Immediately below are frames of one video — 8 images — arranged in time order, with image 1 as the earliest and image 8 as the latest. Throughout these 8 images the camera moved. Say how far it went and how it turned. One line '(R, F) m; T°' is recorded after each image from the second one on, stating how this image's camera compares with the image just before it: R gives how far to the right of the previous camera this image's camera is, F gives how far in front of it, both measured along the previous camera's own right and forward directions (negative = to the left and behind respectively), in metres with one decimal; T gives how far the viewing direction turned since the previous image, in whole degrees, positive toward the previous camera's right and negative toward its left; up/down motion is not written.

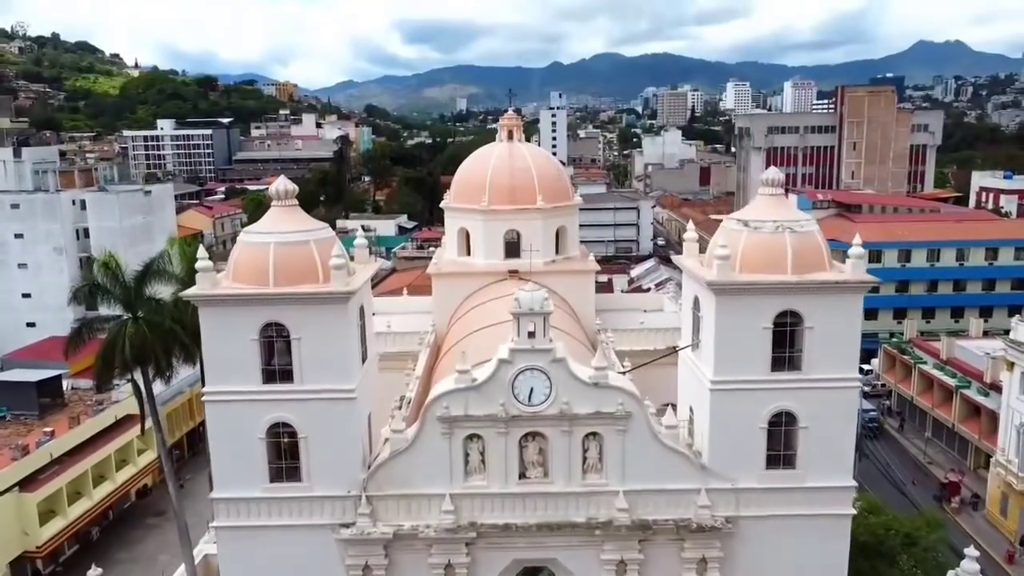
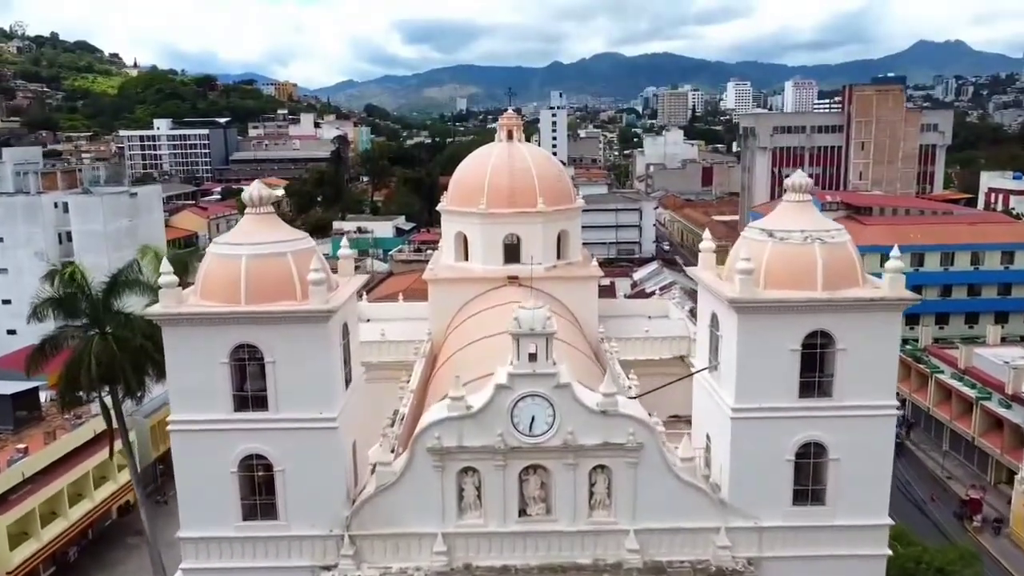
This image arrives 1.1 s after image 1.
(0.0, +1.1) m; 0°
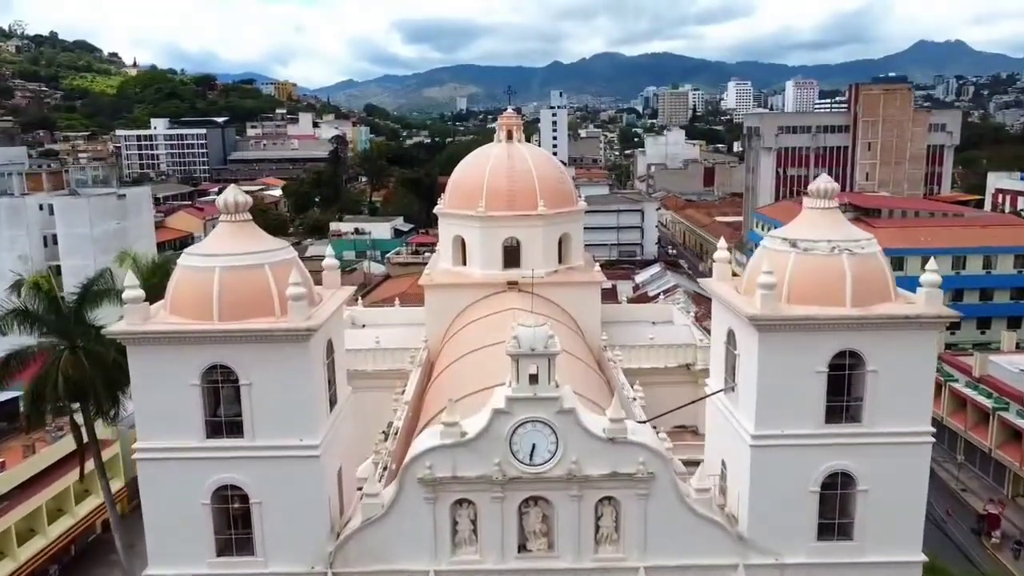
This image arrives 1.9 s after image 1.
(0.0, +0.9) m; 0°
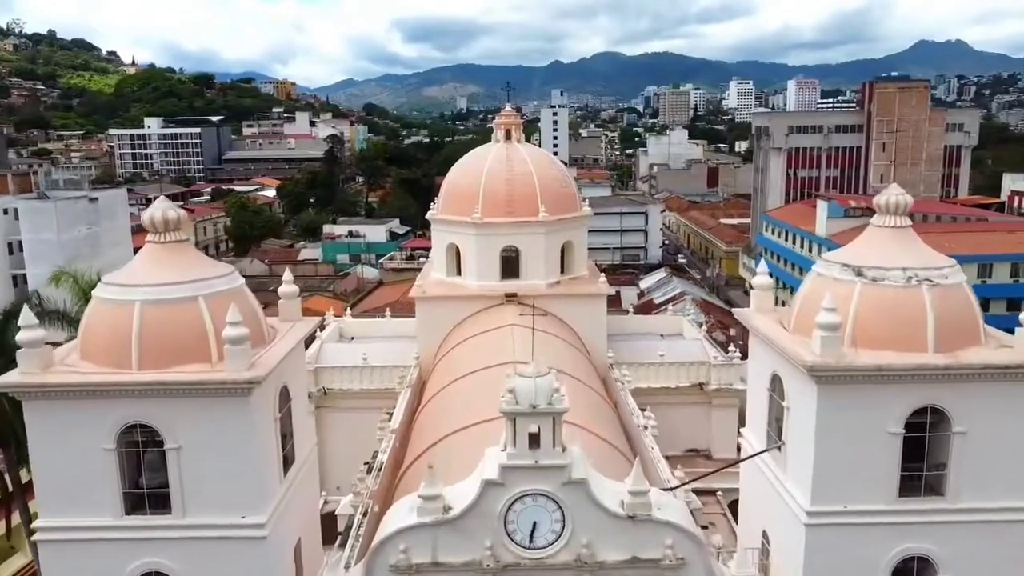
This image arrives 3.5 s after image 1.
(0.0, +1.8) m; 0°
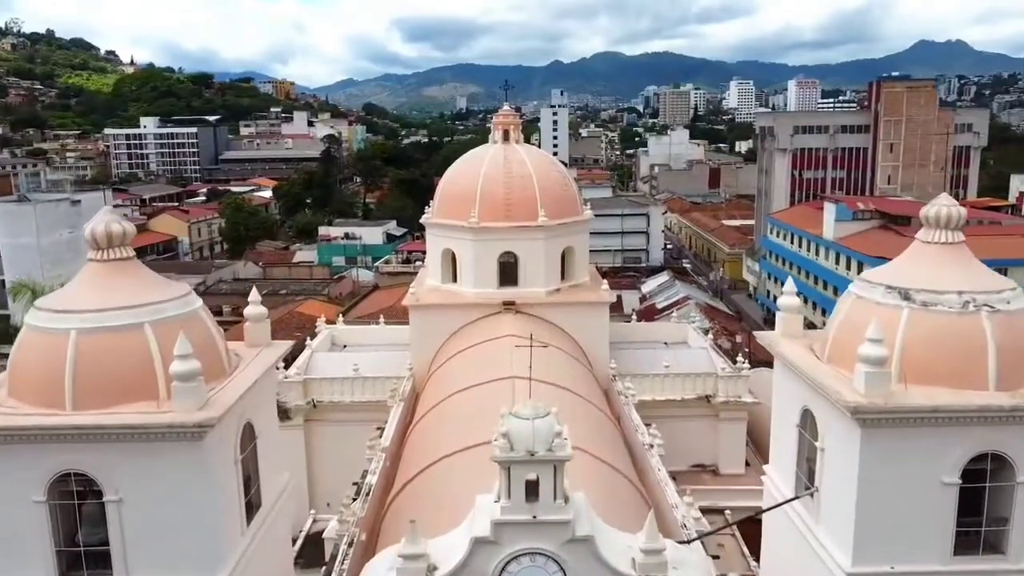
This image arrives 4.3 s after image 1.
(0.0, +1.0) m; 0°
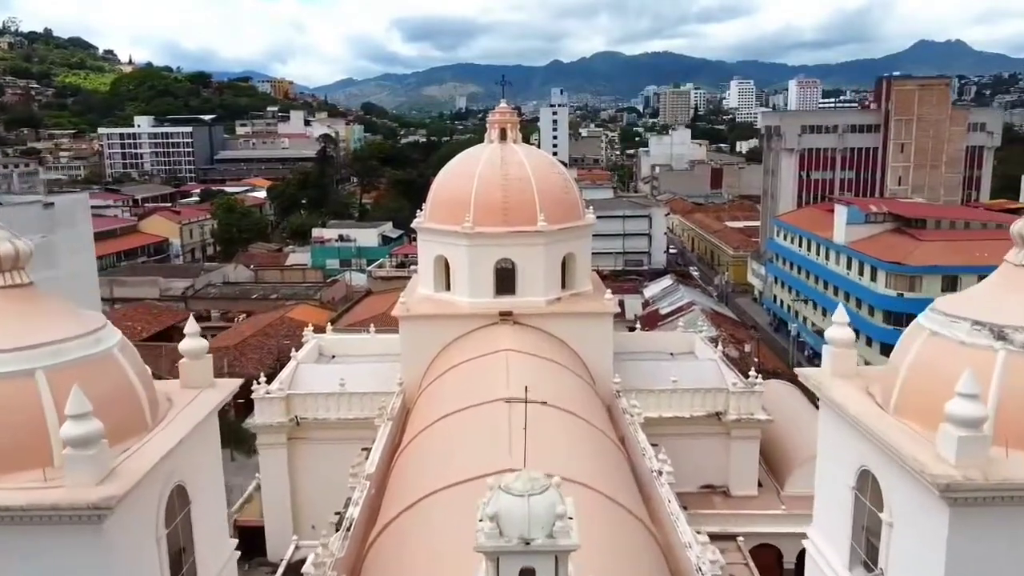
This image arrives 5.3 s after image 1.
(+0.1, +1.4) m; 0°
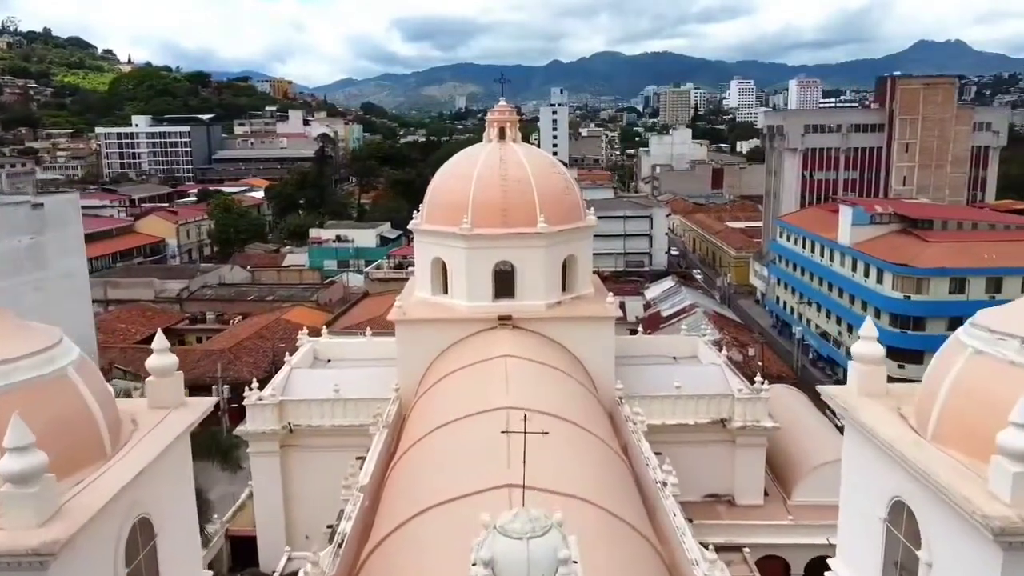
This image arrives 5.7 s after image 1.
(0.0, +0.5) m; 0°
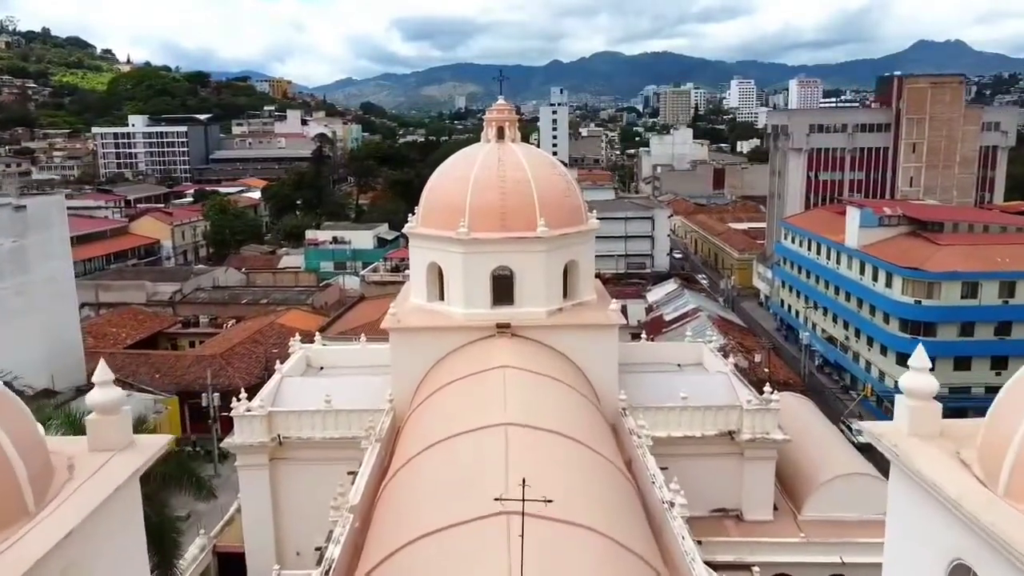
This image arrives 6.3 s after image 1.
(0.0, +0.8) m; 0°
